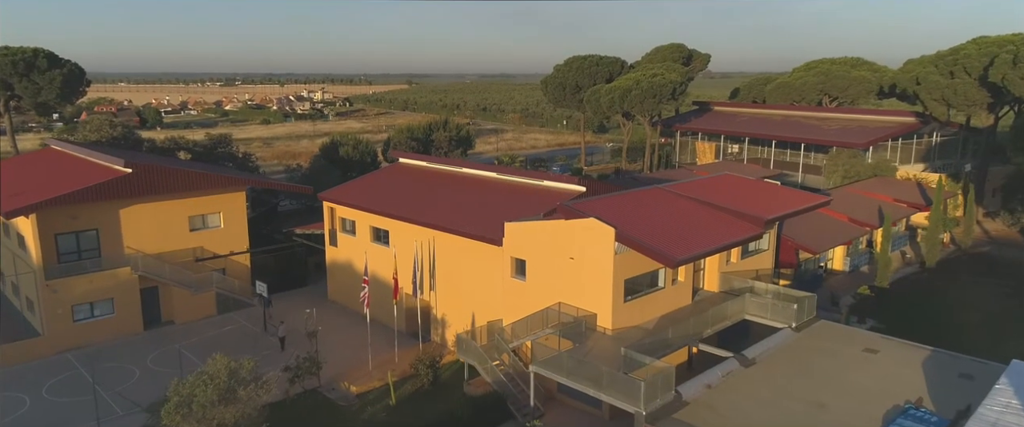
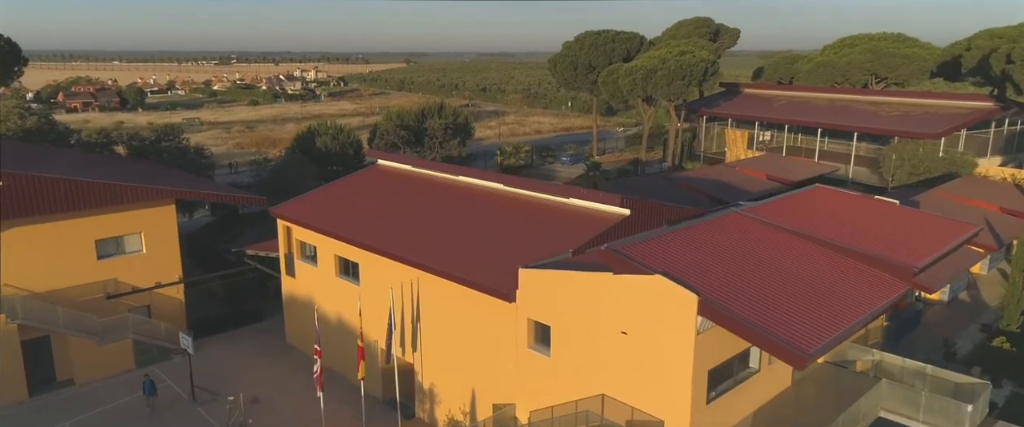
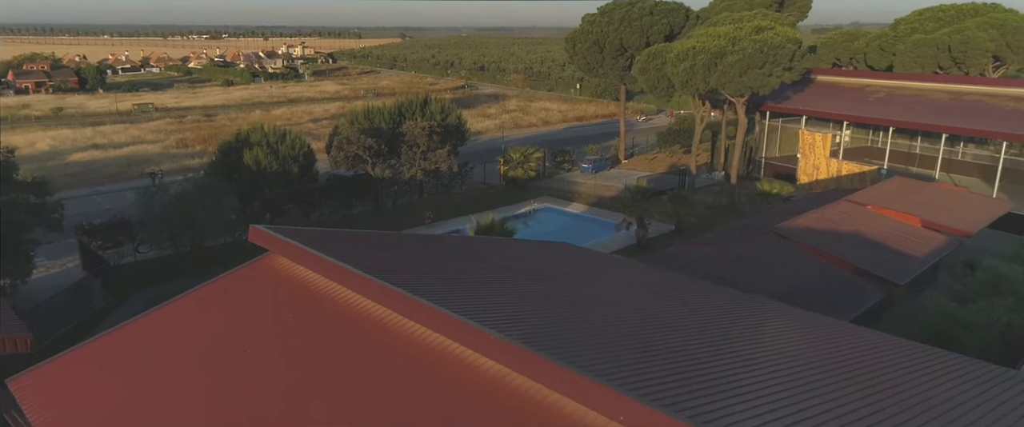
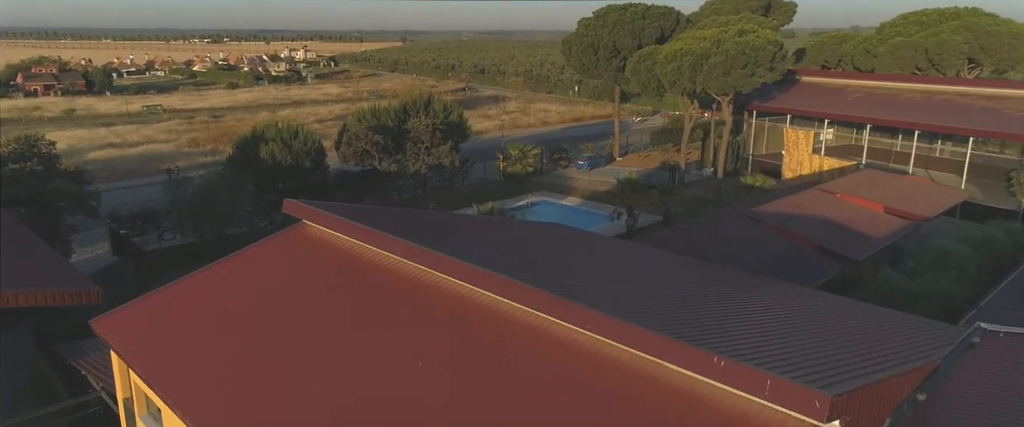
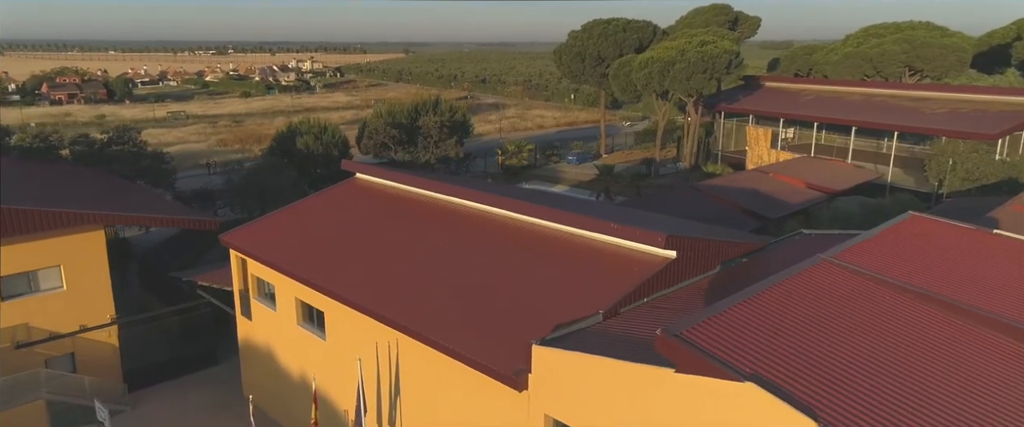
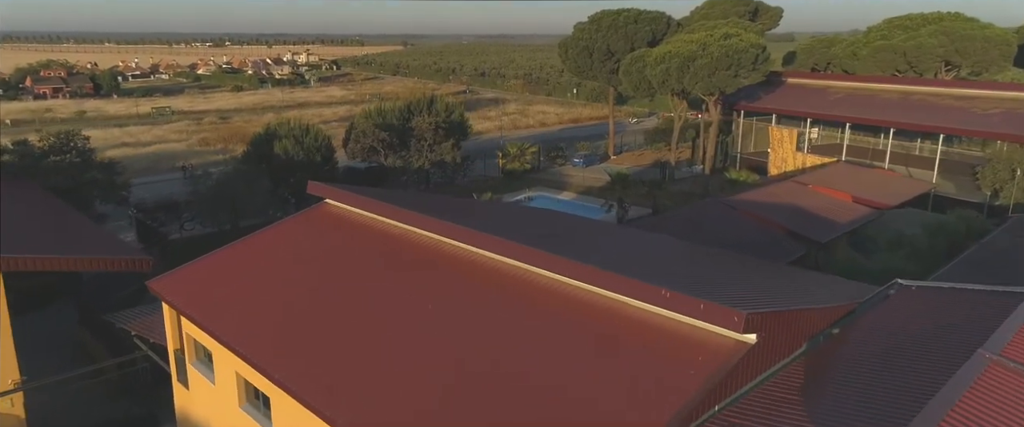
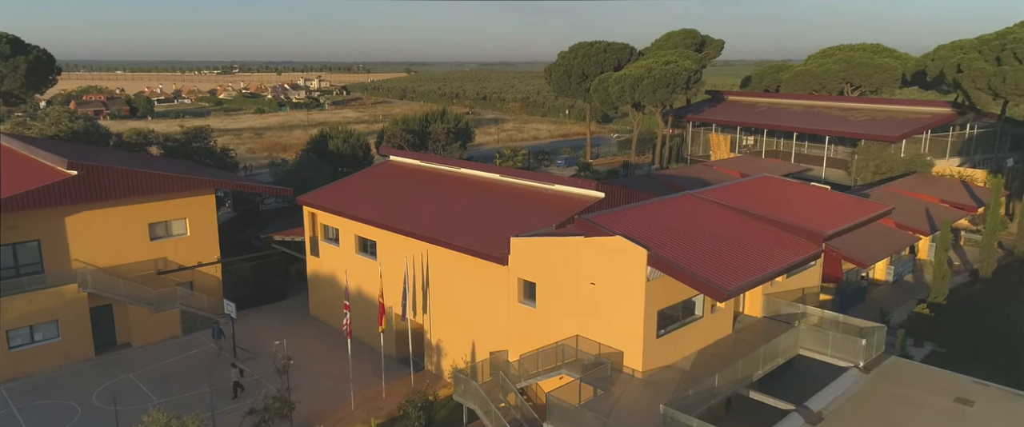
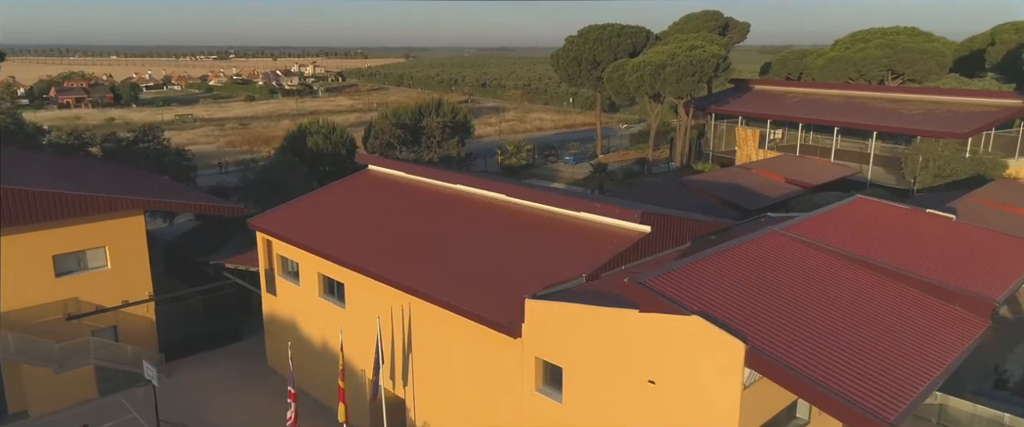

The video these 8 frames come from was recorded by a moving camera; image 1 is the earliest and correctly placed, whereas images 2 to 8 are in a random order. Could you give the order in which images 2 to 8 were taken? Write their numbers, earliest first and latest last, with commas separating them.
7, 2, 8, 5, 6, 4, 3
